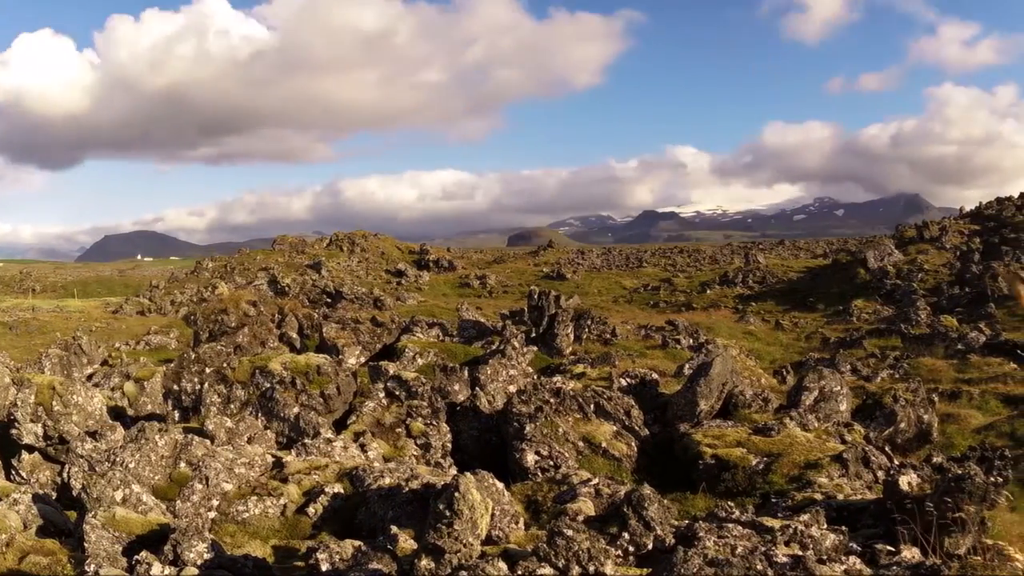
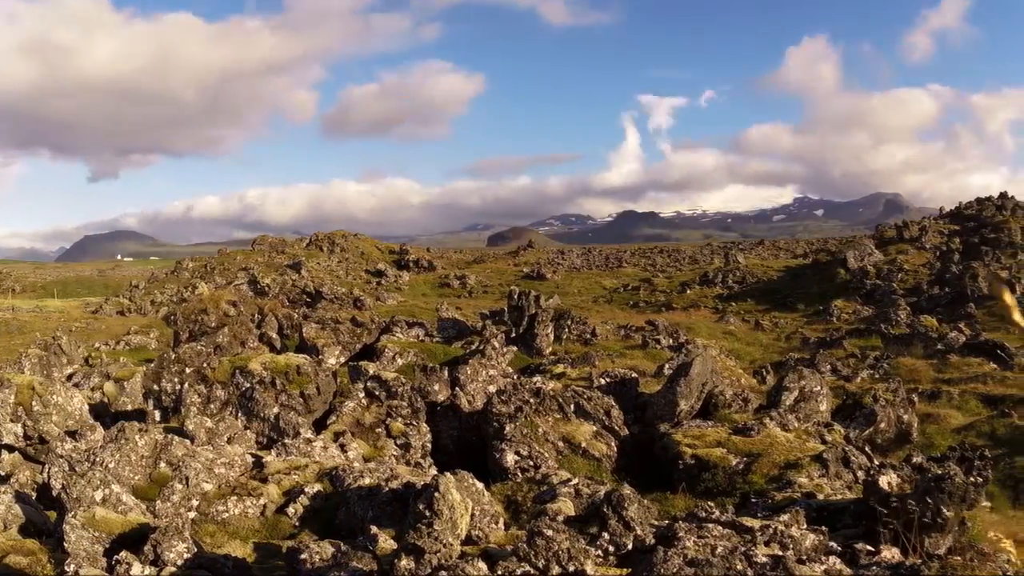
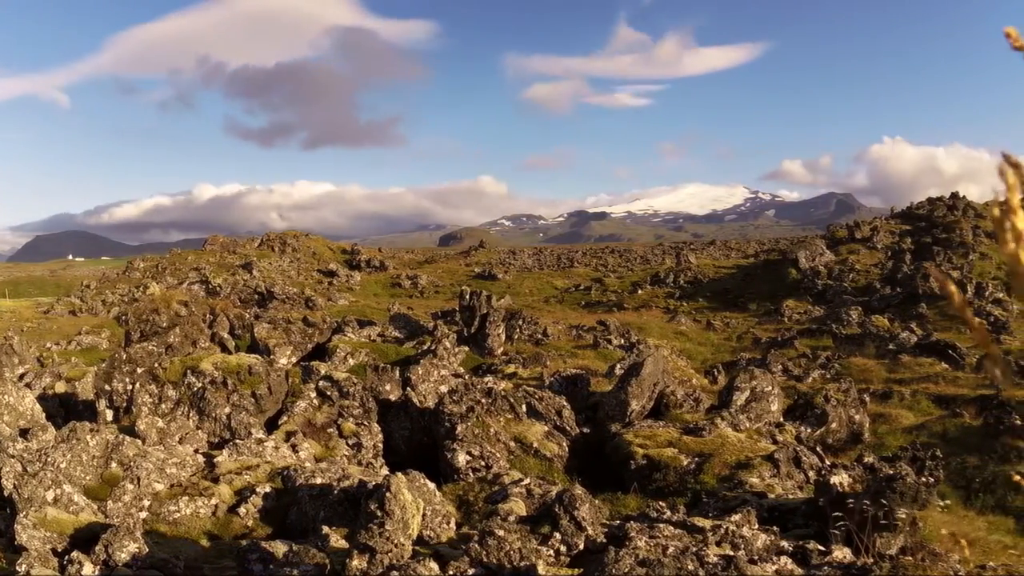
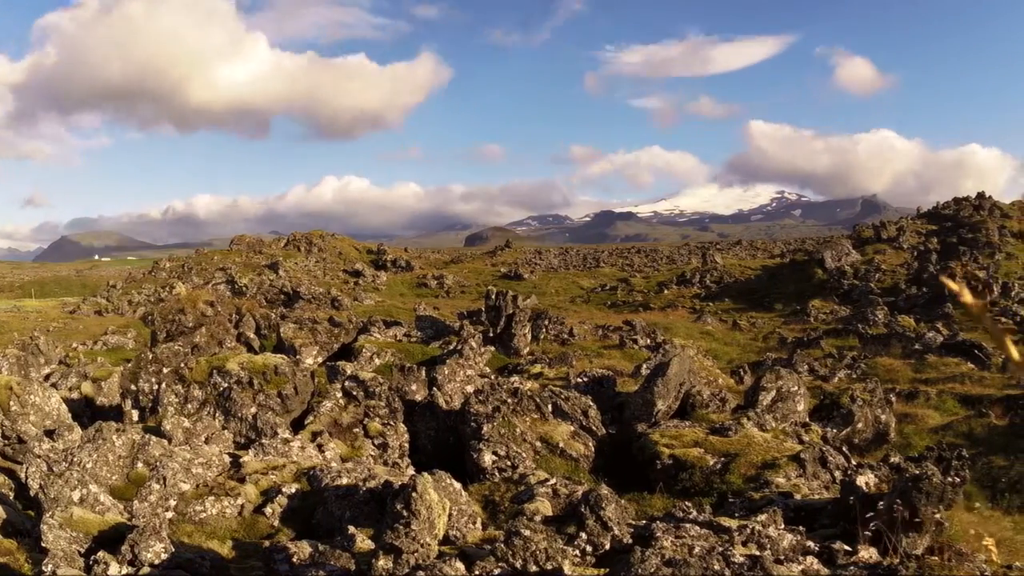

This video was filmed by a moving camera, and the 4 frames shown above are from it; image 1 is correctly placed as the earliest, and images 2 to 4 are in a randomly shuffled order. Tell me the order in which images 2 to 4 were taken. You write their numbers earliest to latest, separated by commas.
2, 4, 3
